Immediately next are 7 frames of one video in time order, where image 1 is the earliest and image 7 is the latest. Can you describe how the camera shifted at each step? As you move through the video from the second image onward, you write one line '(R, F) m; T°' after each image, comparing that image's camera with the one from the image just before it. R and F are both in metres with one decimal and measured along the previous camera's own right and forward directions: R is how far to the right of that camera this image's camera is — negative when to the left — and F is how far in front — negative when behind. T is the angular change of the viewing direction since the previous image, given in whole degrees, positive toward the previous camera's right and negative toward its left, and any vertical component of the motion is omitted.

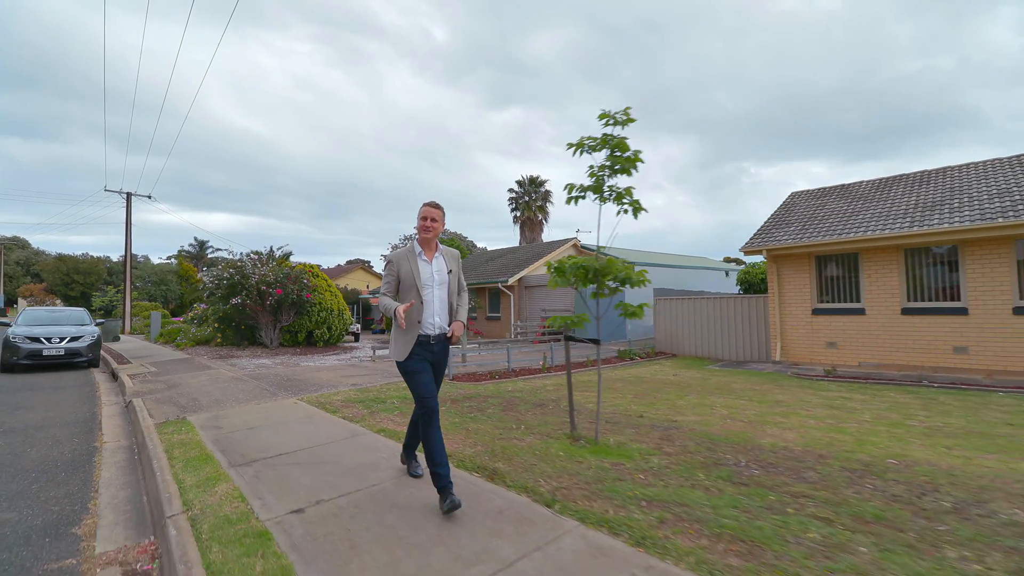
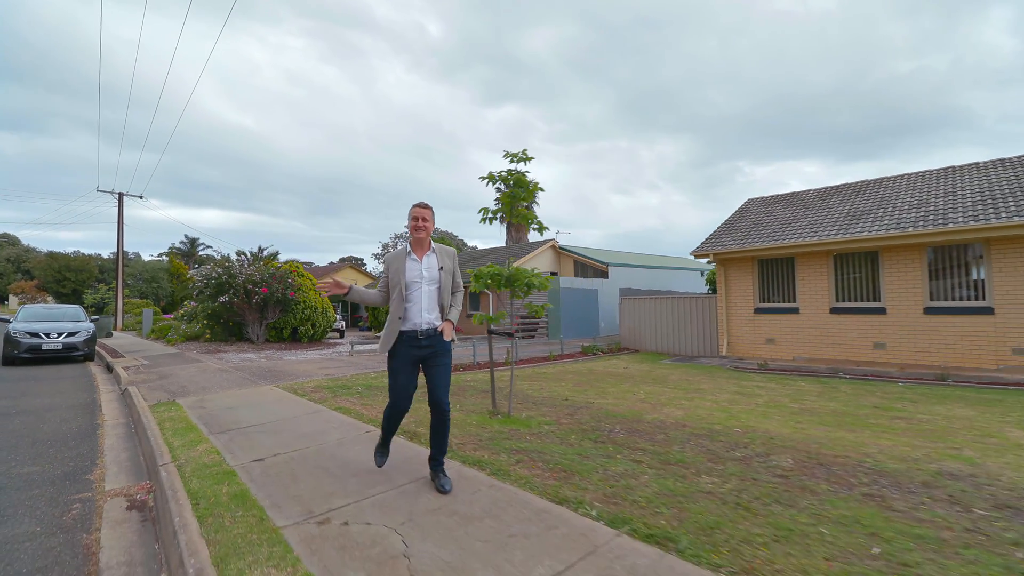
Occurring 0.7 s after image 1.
(+0.7, -1.0) m; +1°
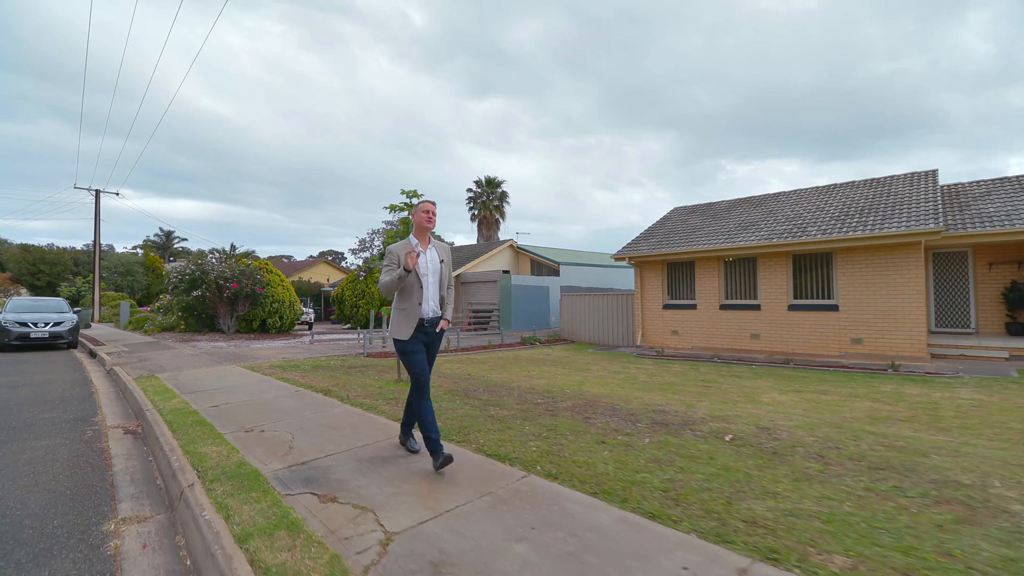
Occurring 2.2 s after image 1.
(+1.3, -1.9) m; +2°
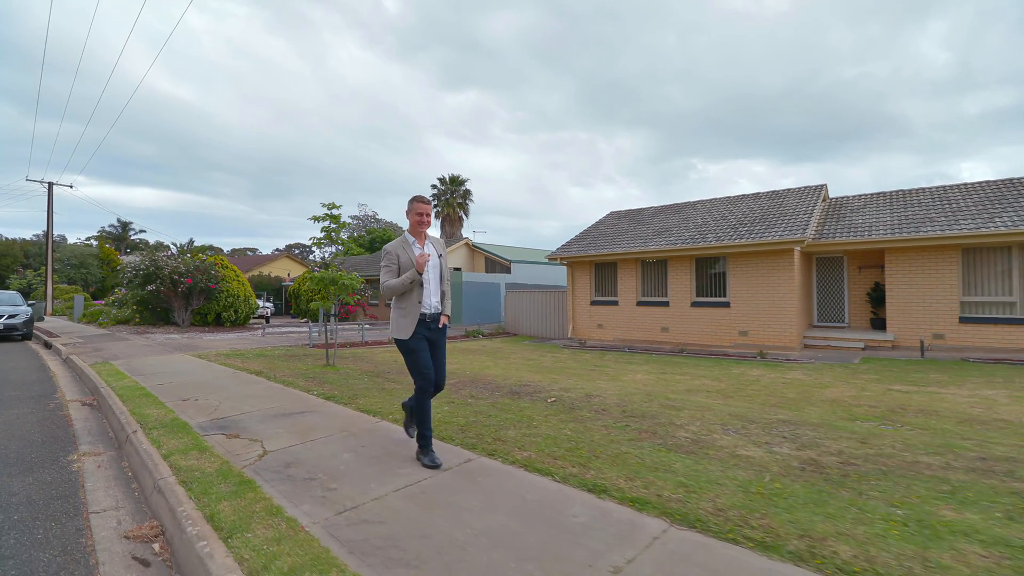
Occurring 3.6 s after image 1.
(+1.1, -1.4) m; +3°
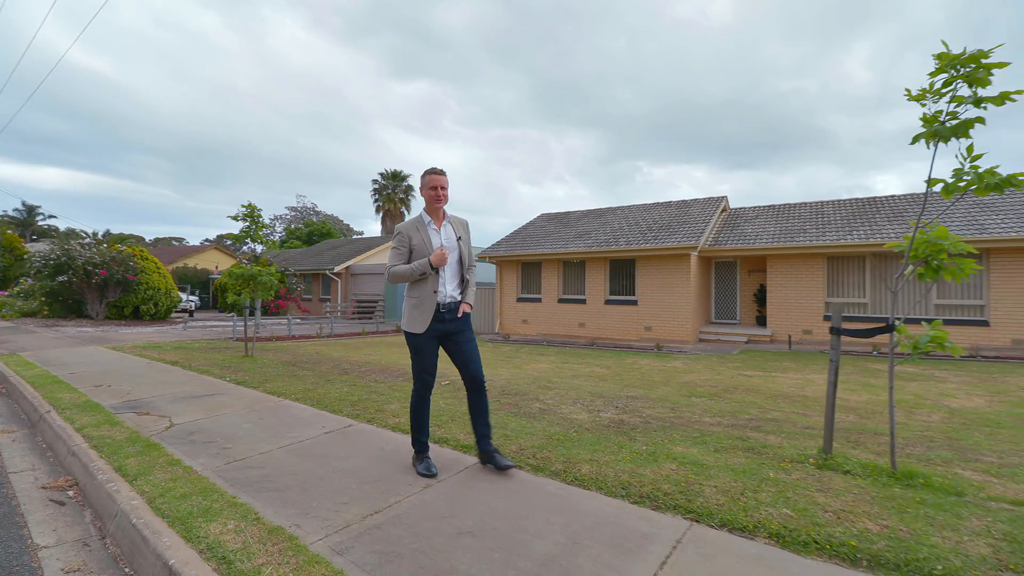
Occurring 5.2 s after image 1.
(+0.7, -0.9) m; +6°
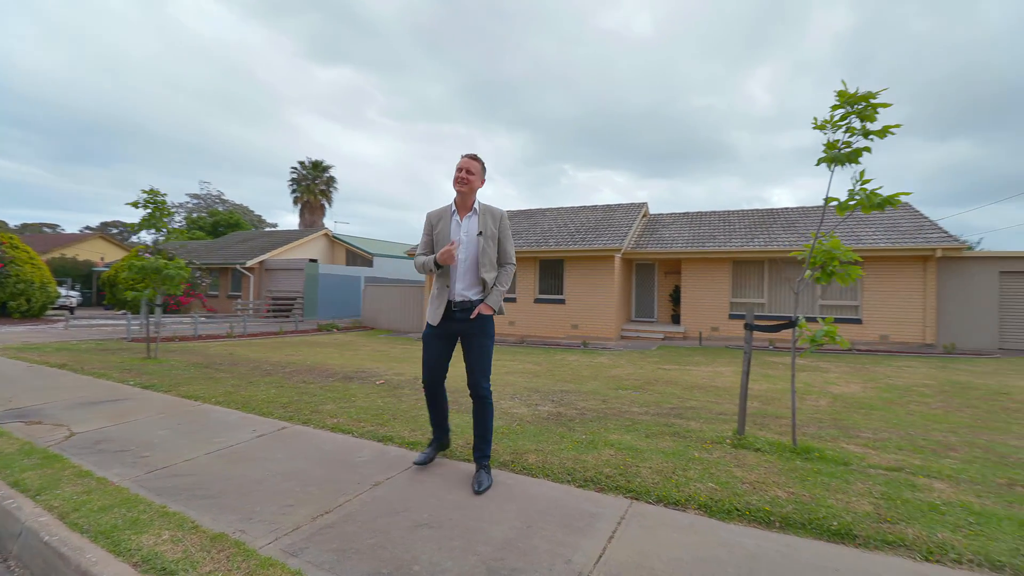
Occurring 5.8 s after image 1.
(-0.2, -0.1) m; +9°
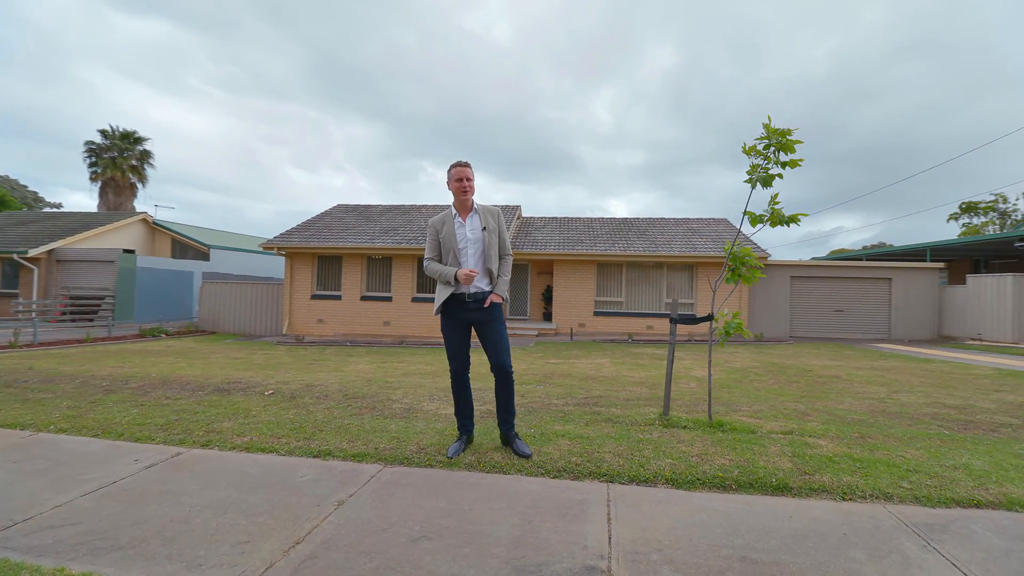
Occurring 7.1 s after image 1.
(-0.7, +0.1) m; +18°
